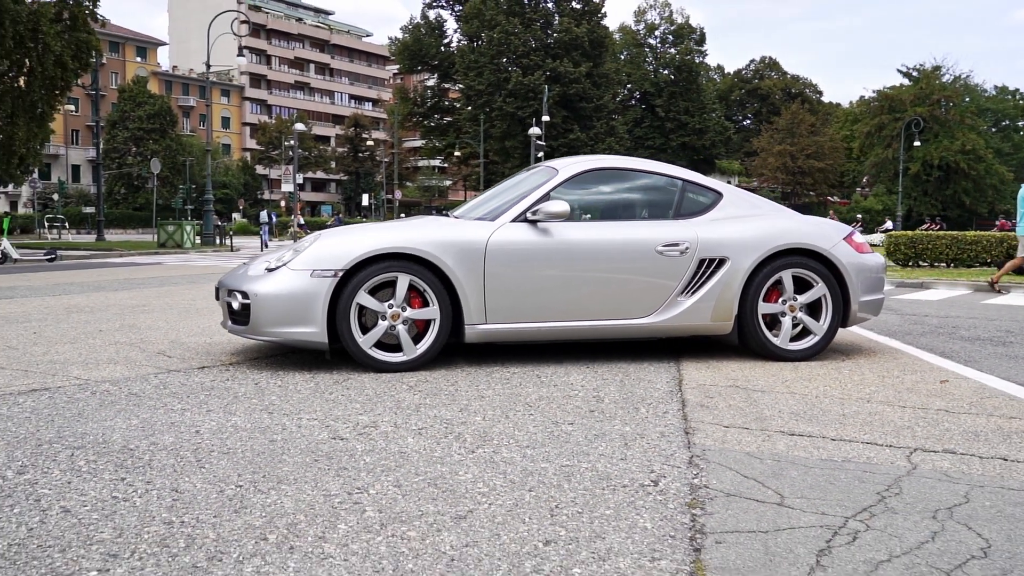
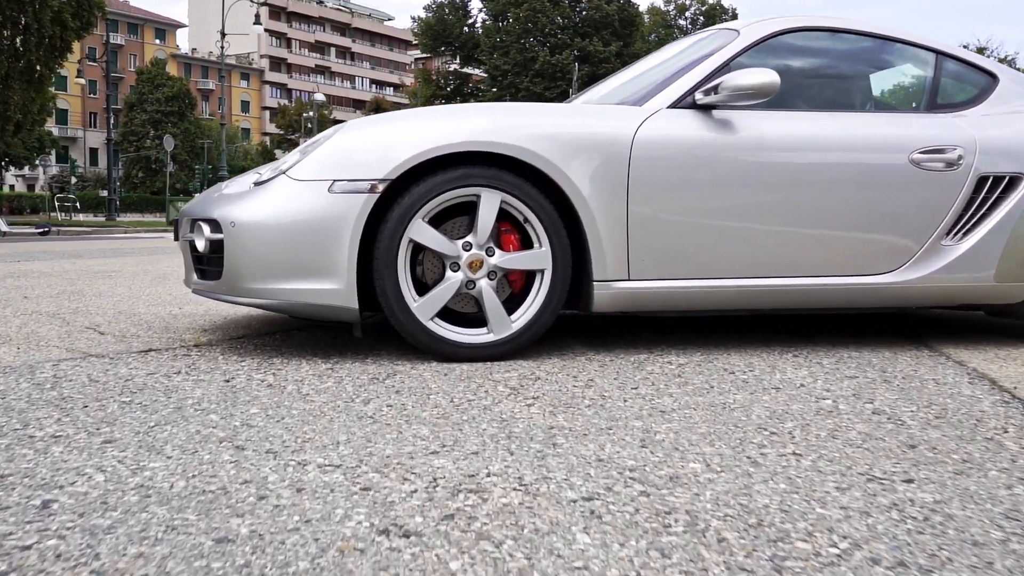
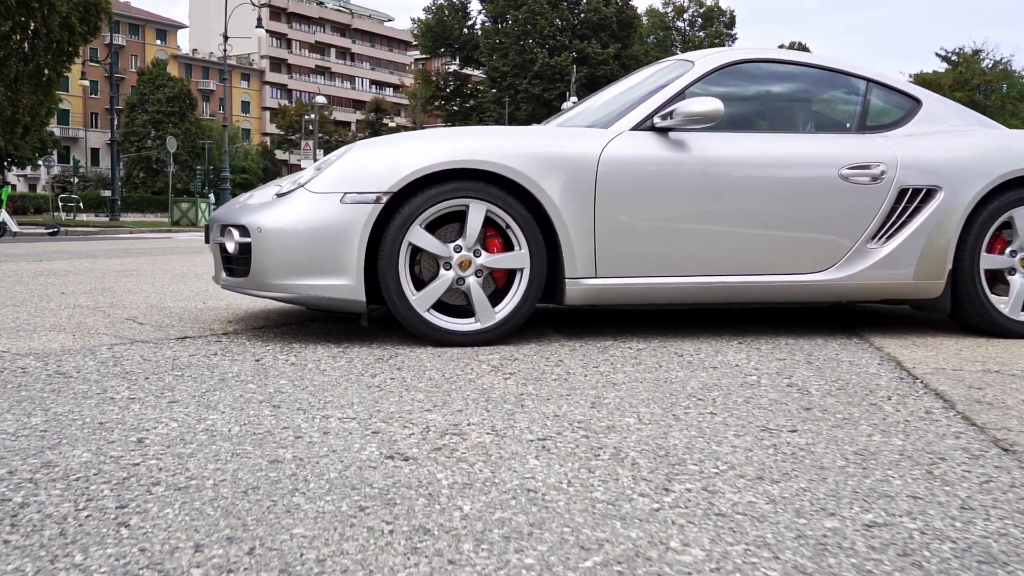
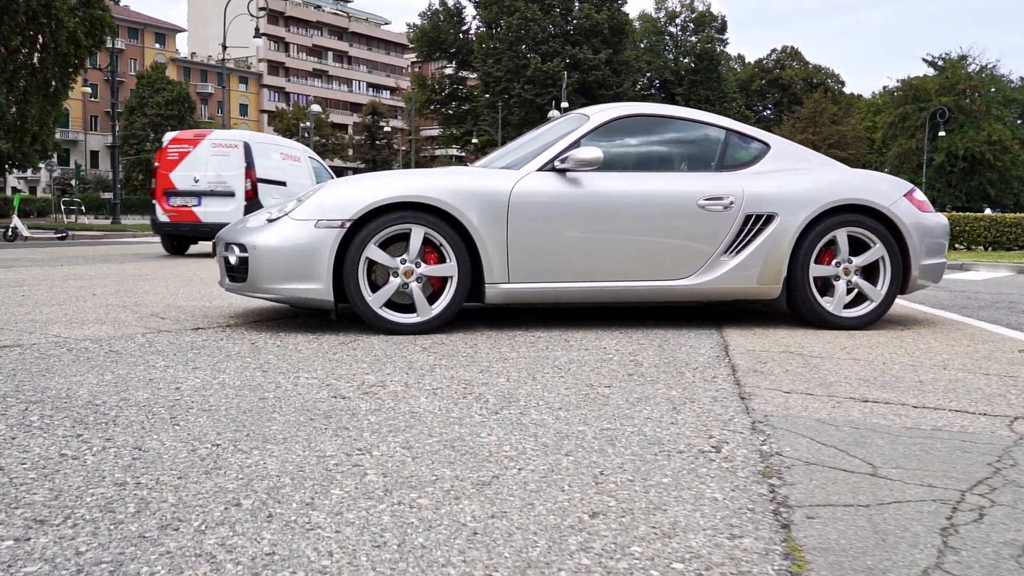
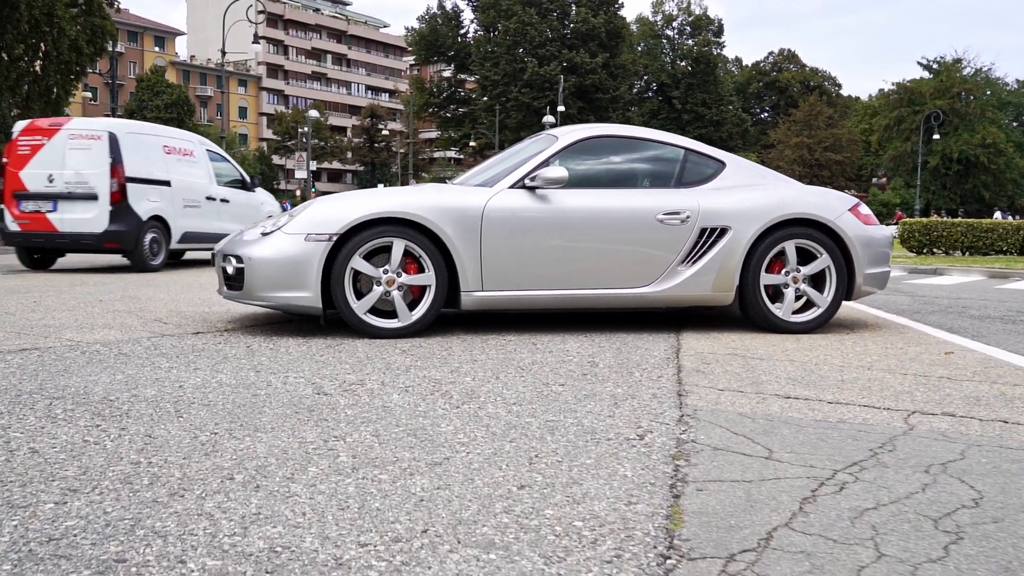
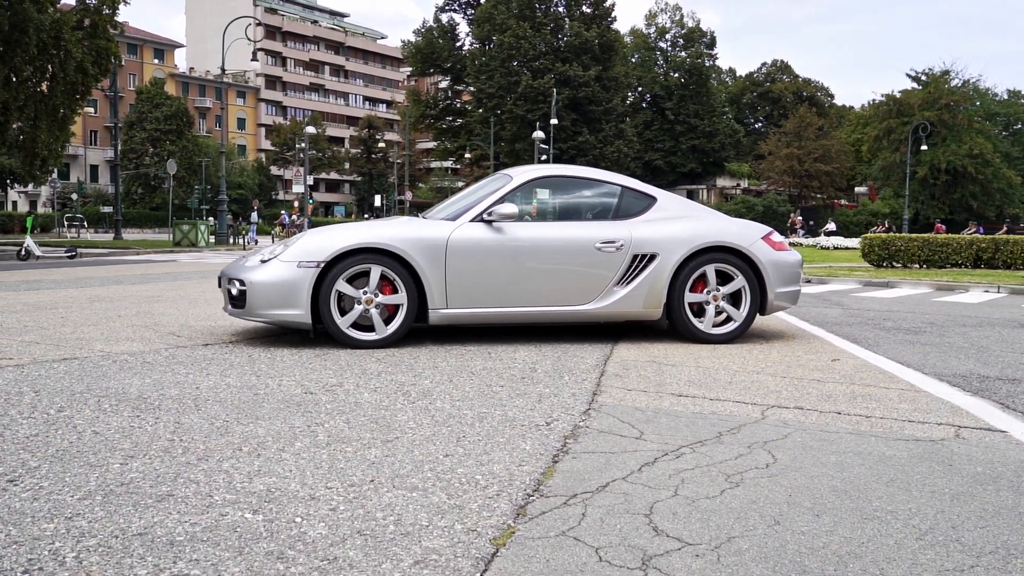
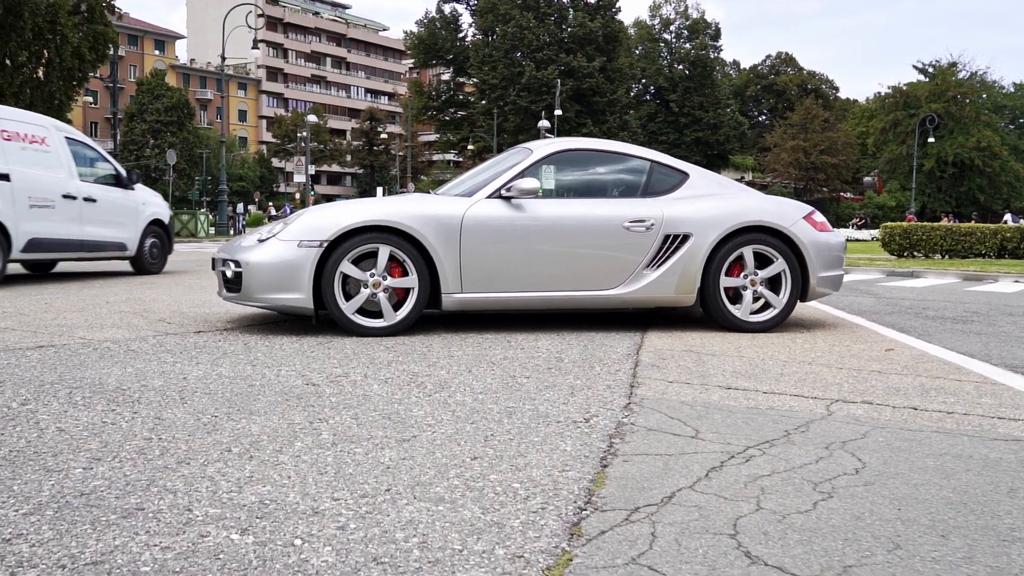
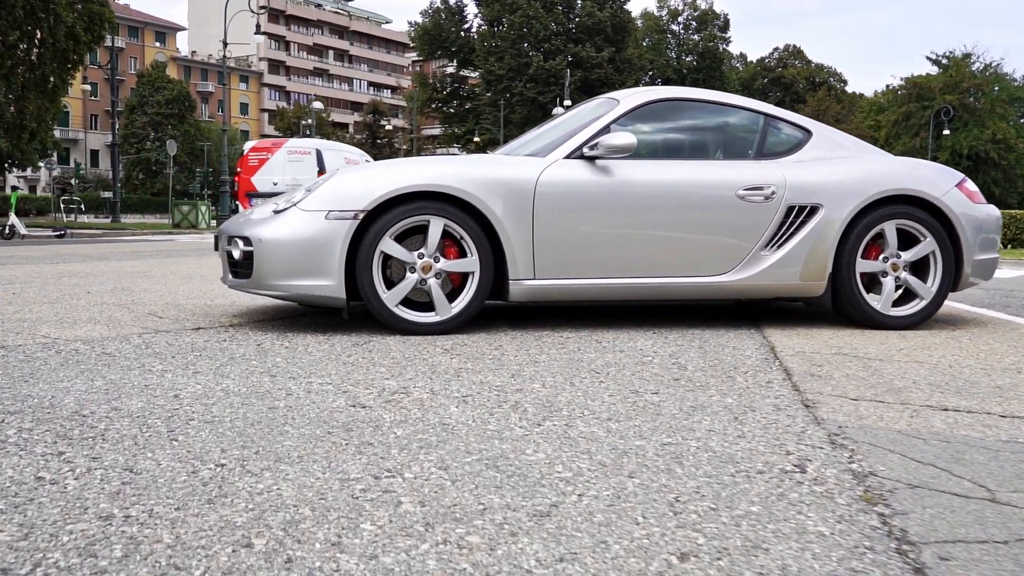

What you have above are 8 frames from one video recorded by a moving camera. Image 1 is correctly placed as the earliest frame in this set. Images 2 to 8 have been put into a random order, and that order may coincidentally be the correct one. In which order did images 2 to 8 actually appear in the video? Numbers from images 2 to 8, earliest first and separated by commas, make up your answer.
6, 7, 5, 4, 8, 3, 2
